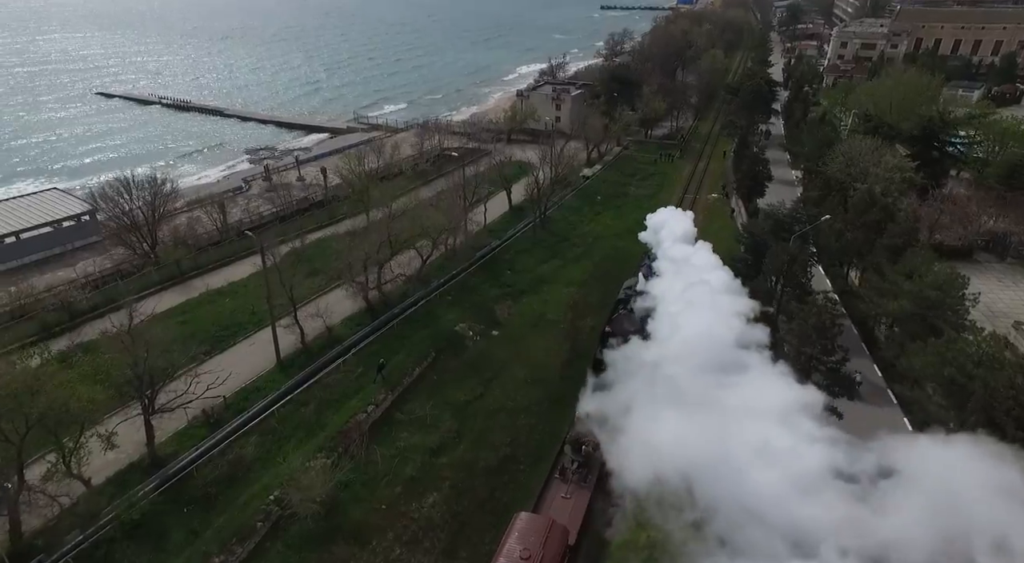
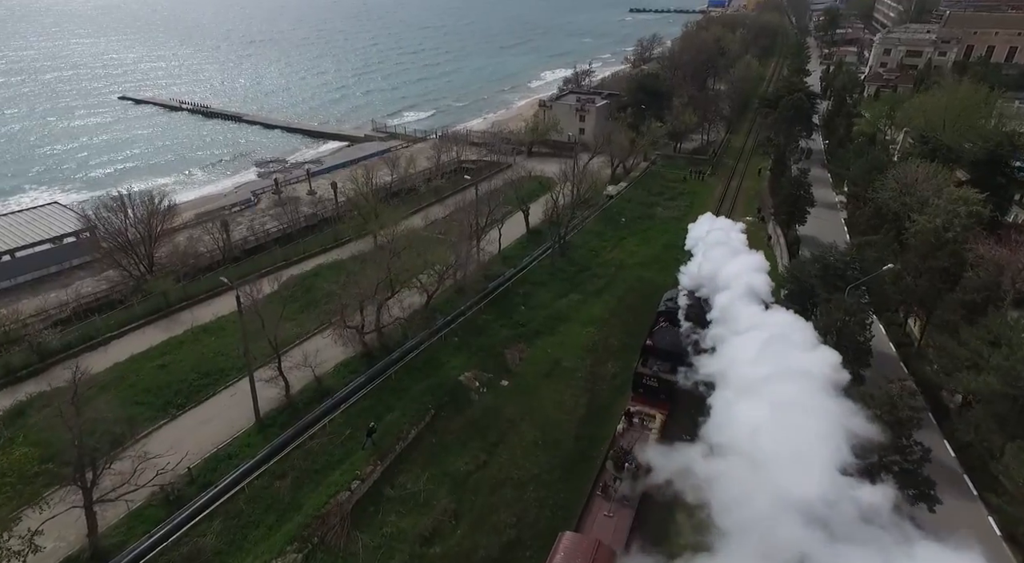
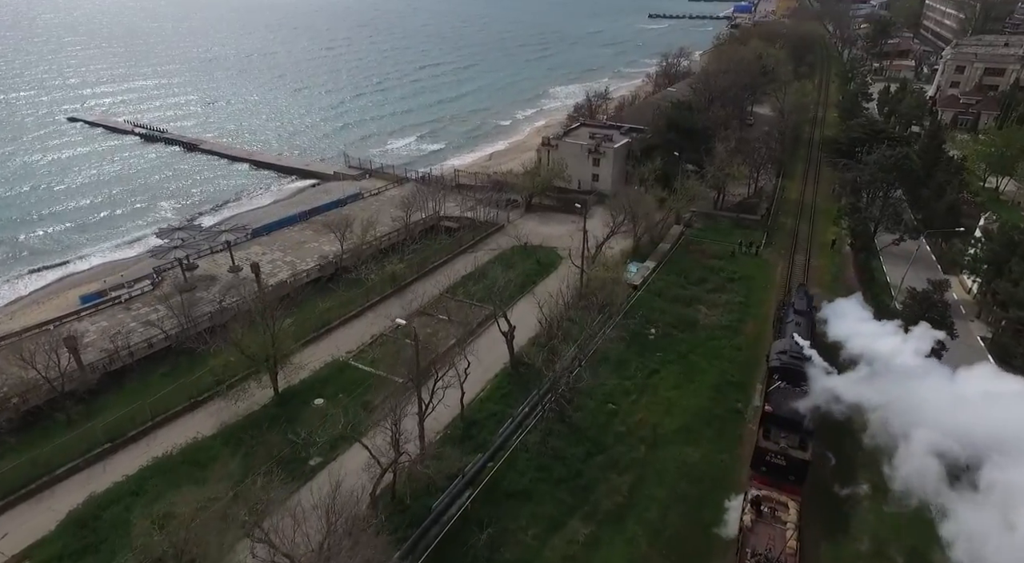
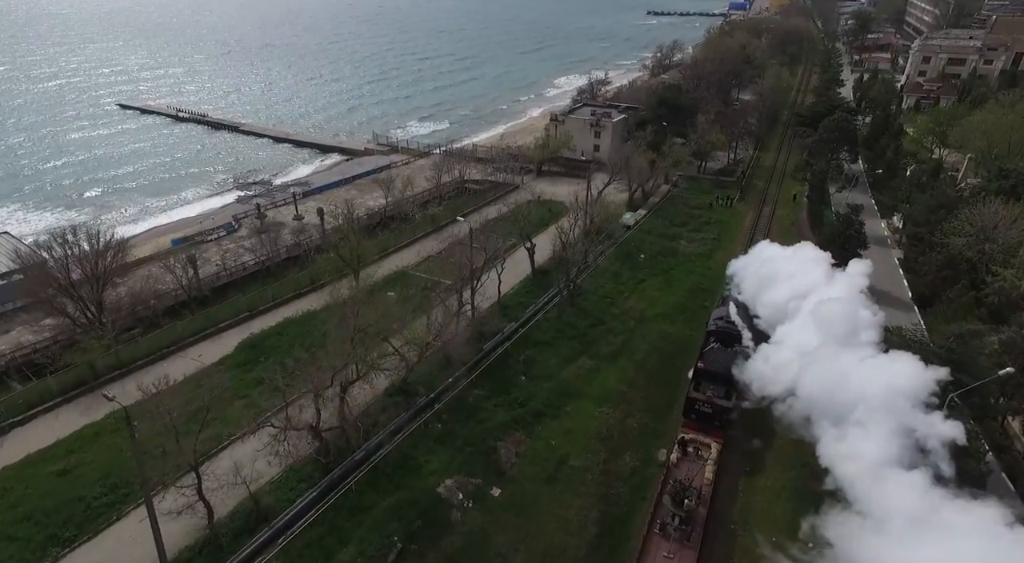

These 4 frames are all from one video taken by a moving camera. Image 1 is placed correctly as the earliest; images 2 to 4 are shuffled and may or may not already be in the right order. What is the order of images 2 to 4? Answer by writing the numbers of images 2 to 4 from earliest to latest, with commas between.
2, 4, 3
